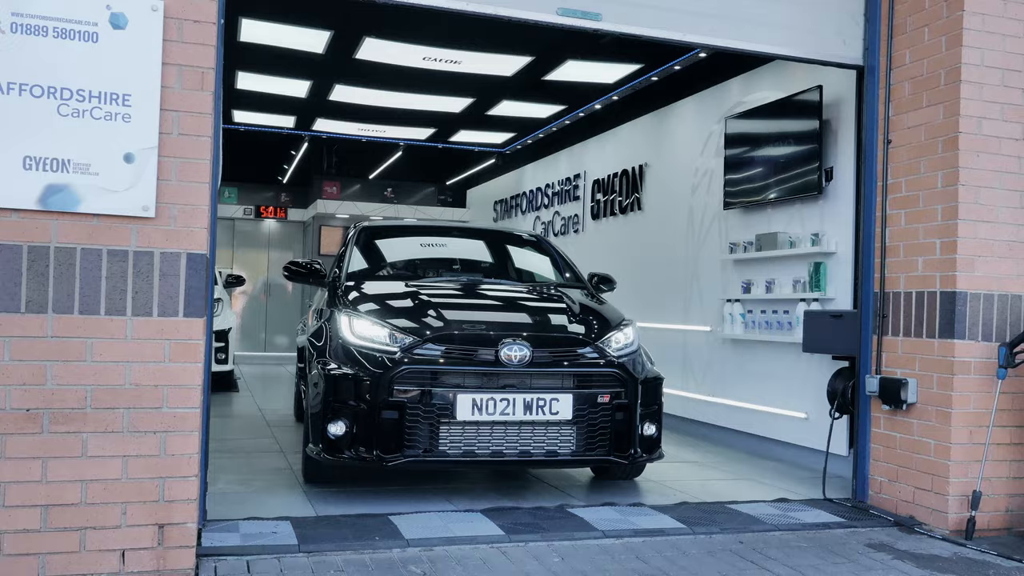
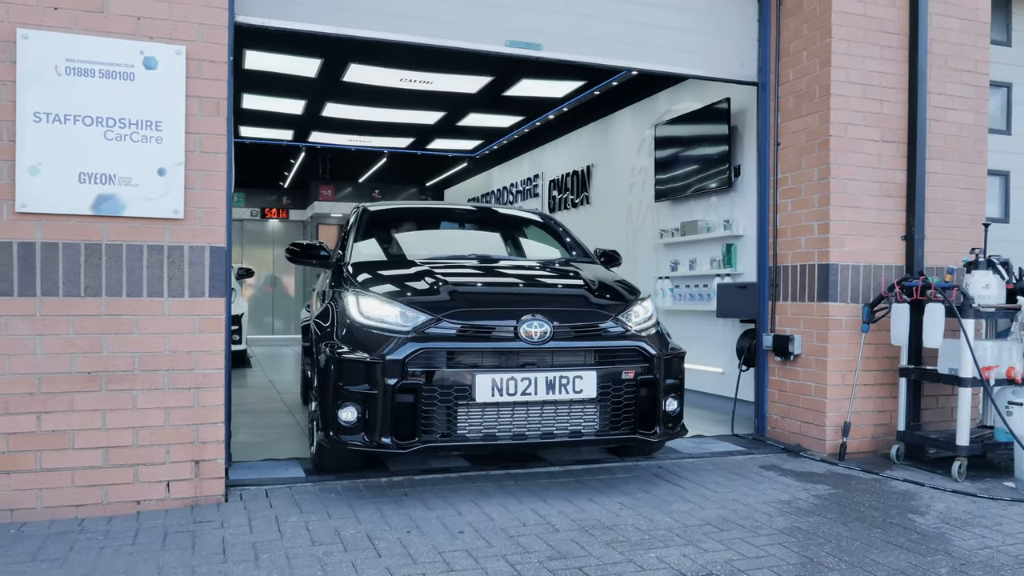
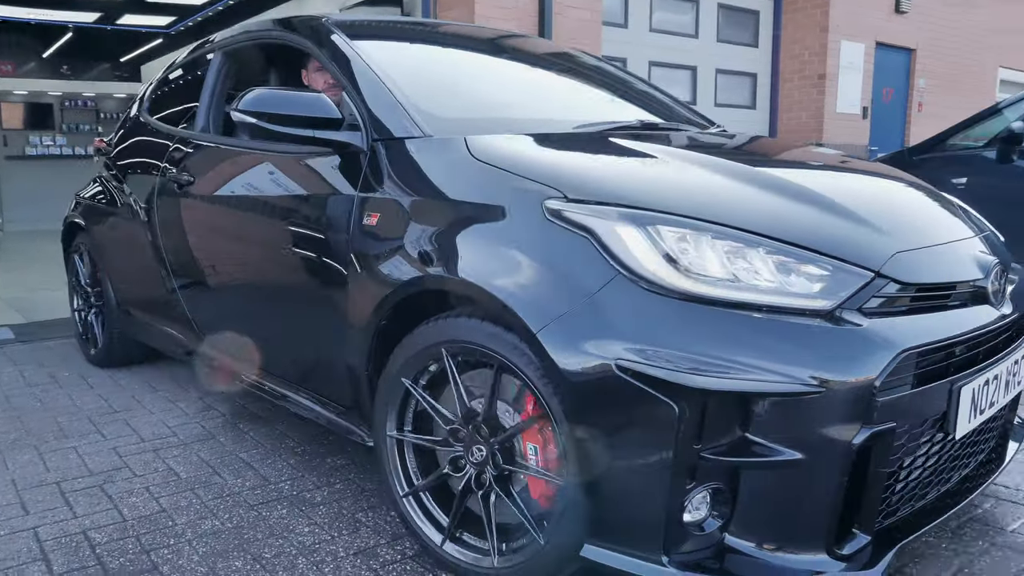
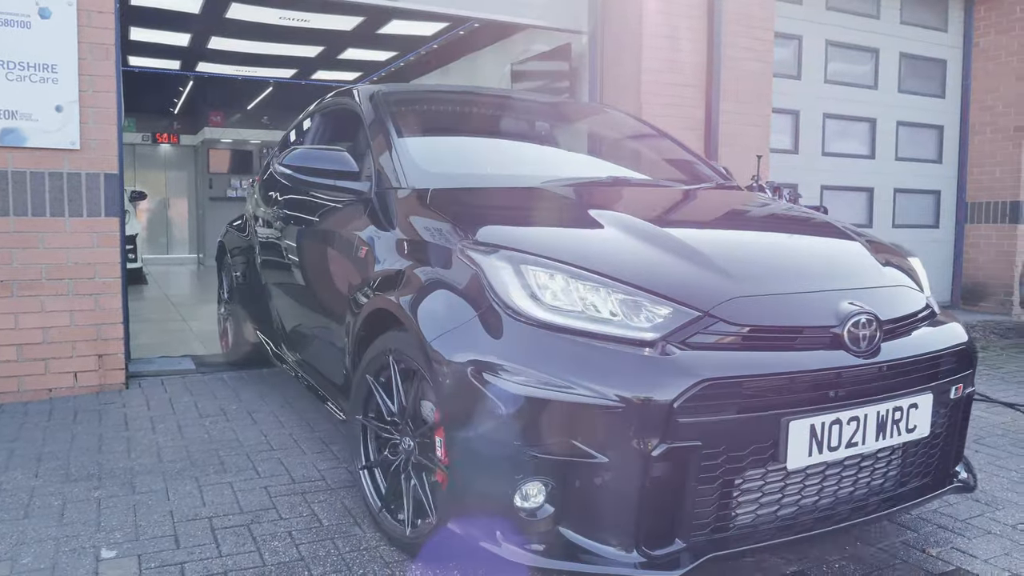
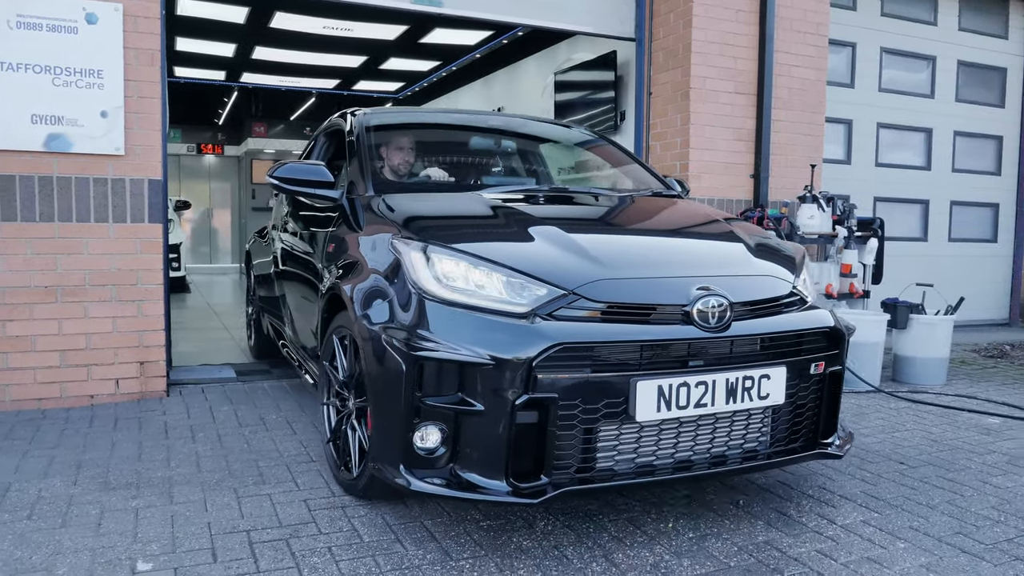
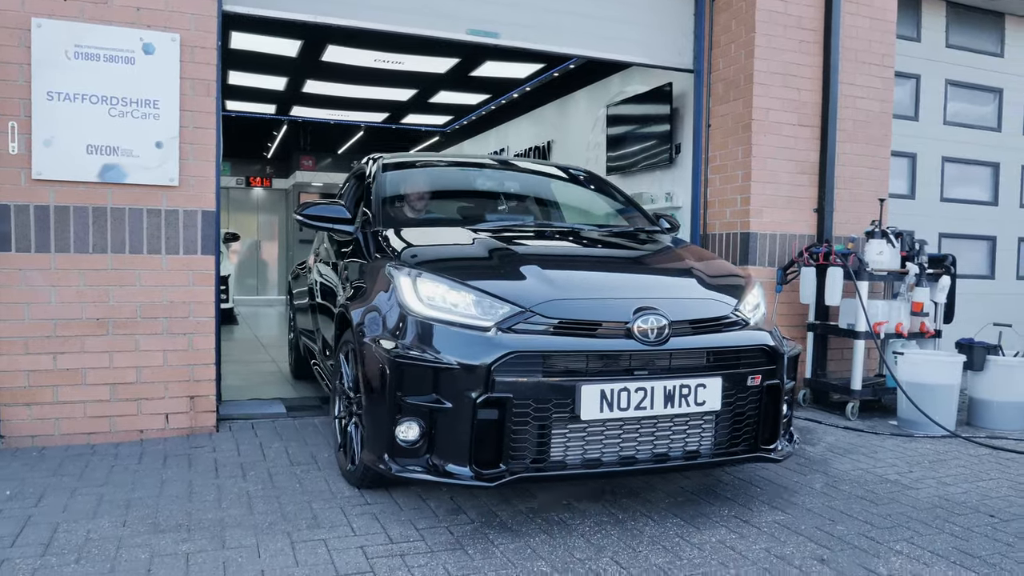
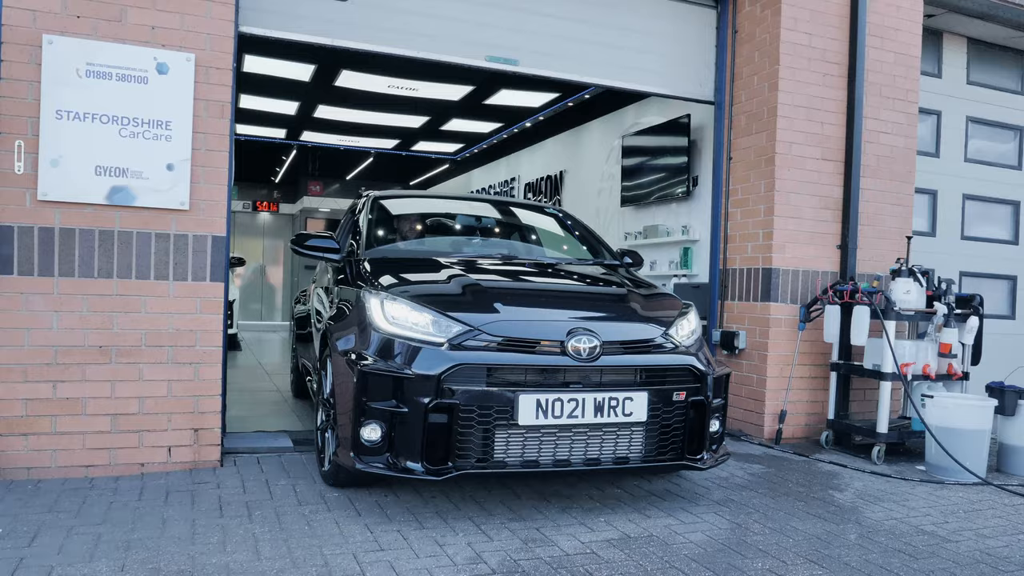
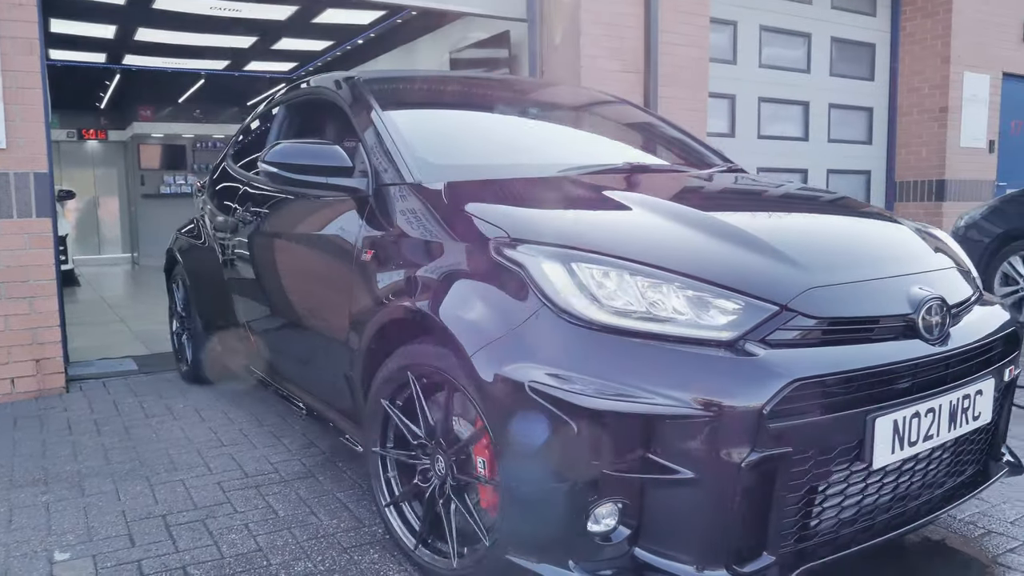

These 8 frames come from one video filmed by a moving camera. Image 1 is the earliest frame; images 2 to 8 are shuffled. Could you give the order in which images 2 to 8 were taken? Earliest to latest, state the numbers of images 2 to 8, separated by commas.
2, 7, 6, 5, 4, 8, 3
